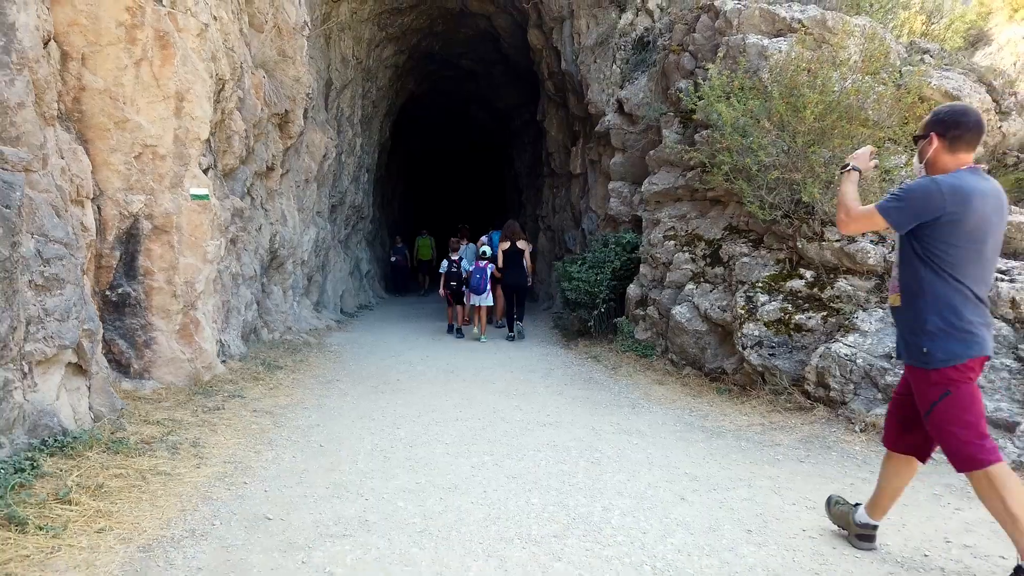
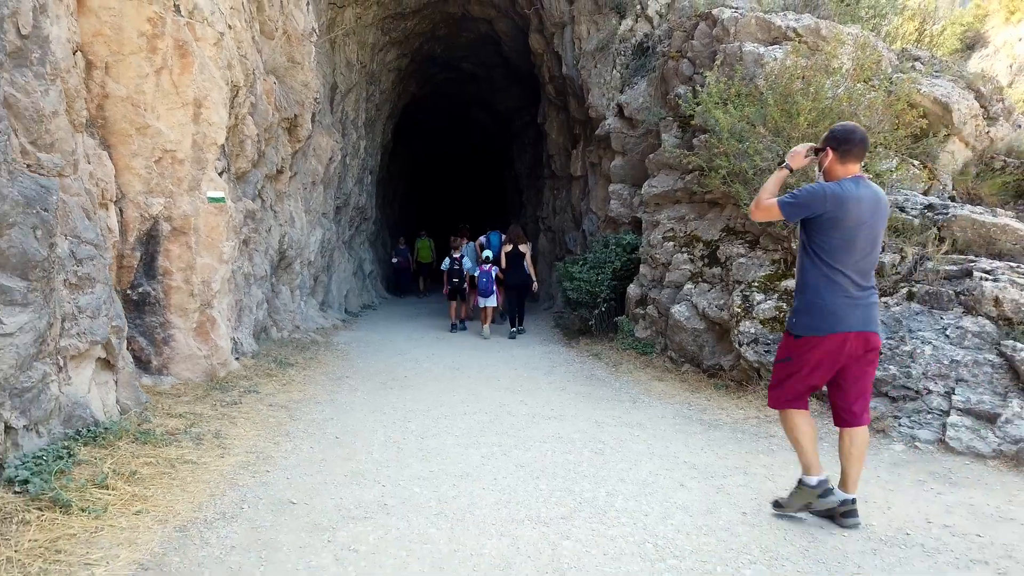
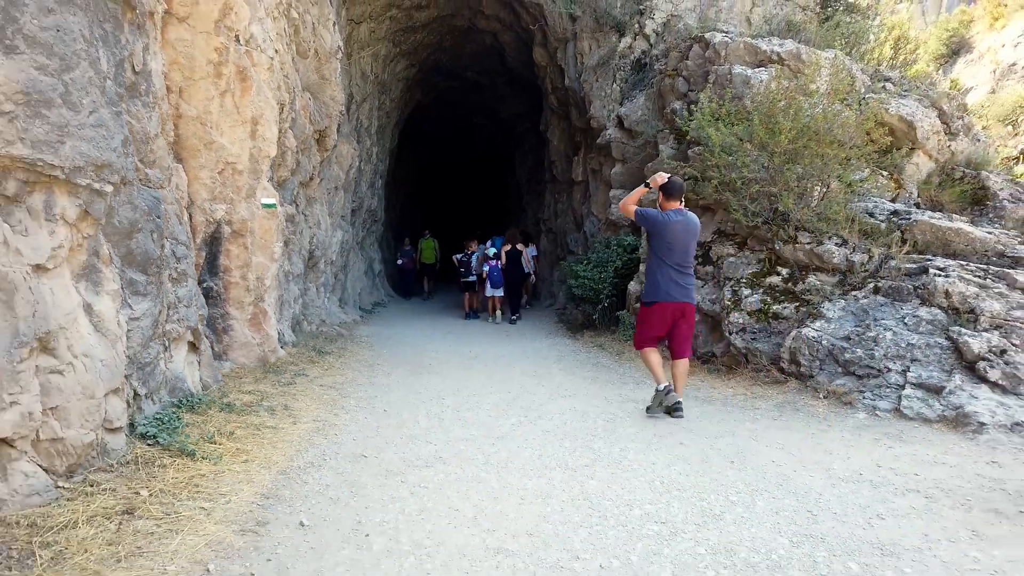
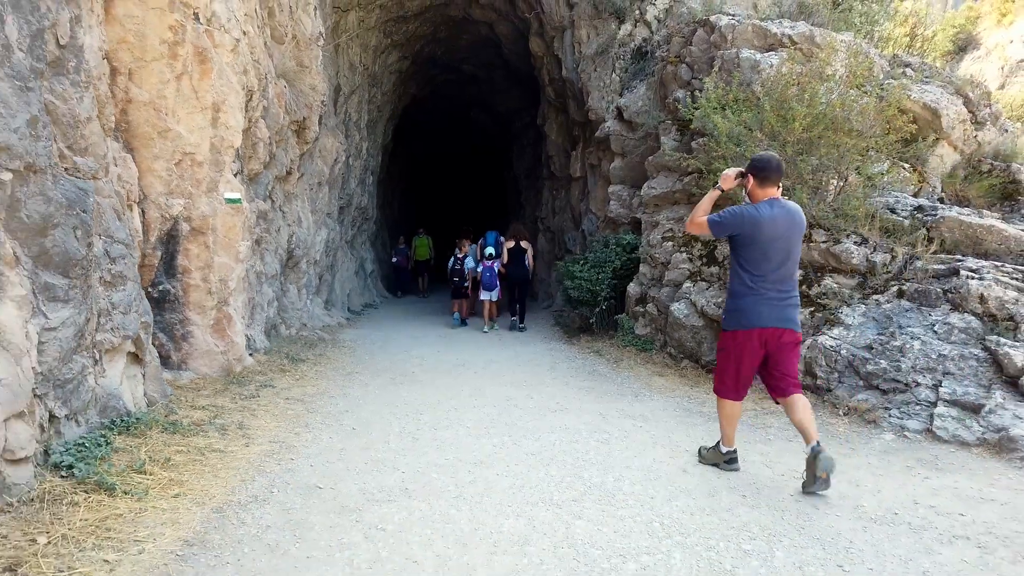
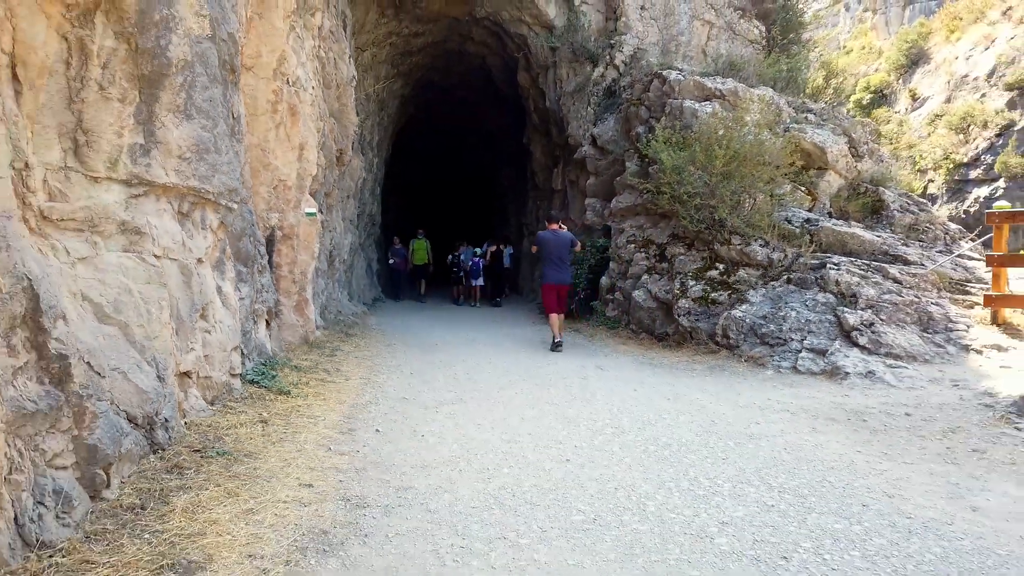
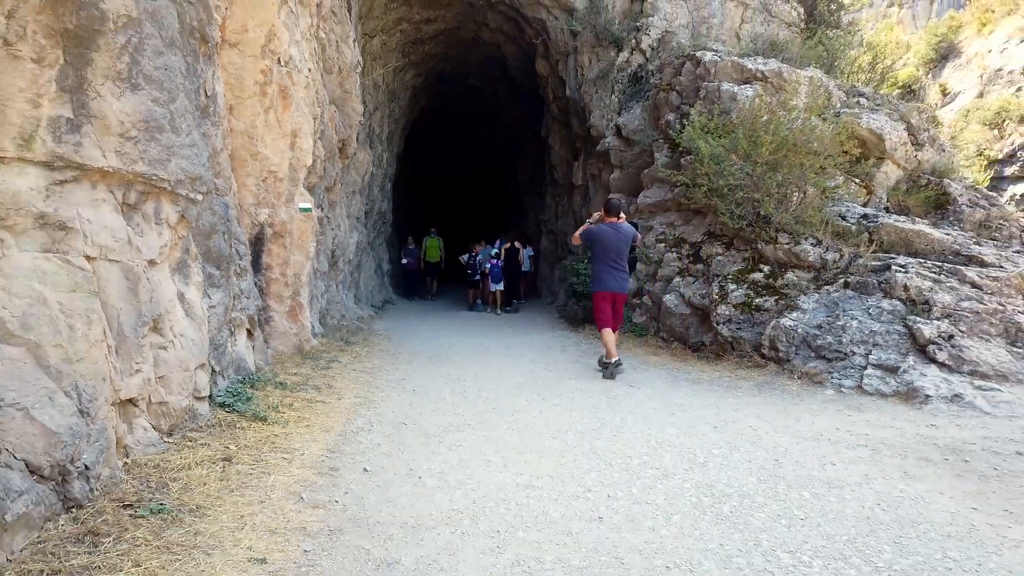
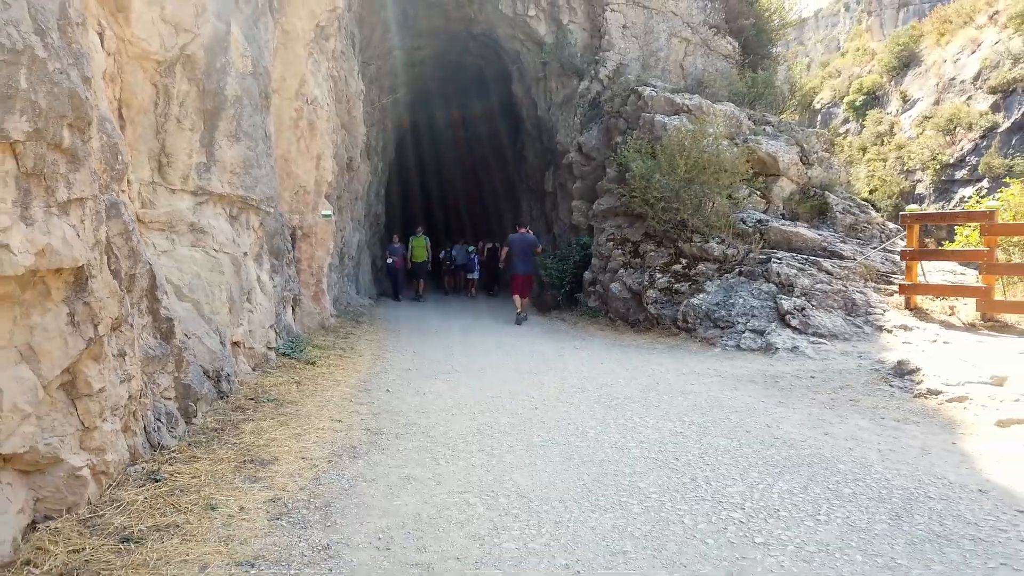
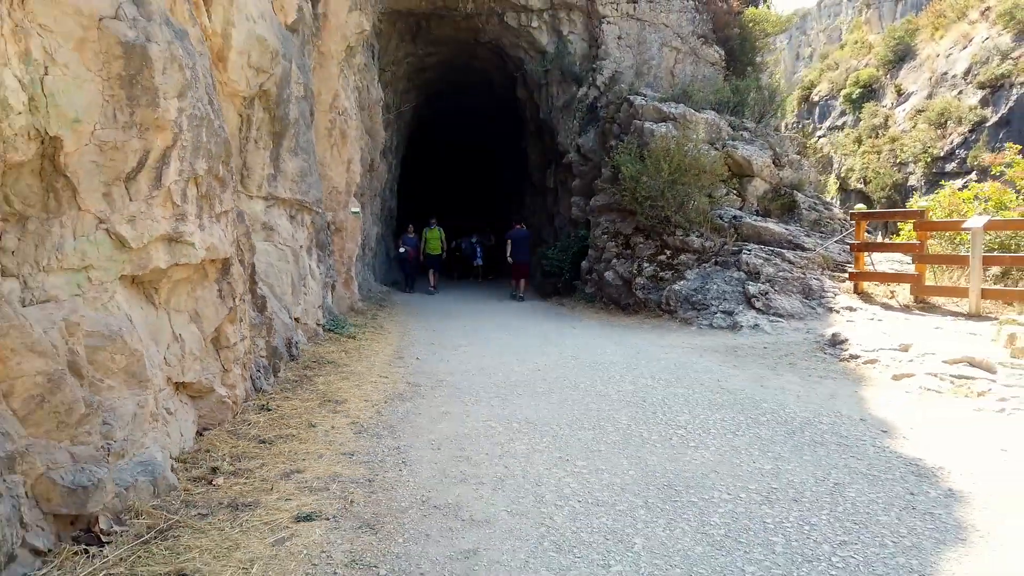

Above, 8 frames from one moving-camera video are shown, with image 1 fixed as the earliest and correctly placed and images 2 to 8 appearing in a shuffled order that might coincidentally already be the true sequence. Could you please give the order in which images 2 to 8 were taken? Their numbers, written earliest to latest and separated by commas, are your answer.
2, 4, 3, 6, 5, 7, 8
